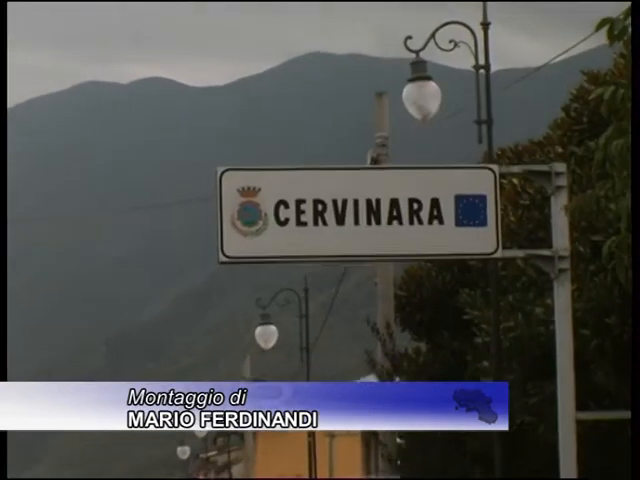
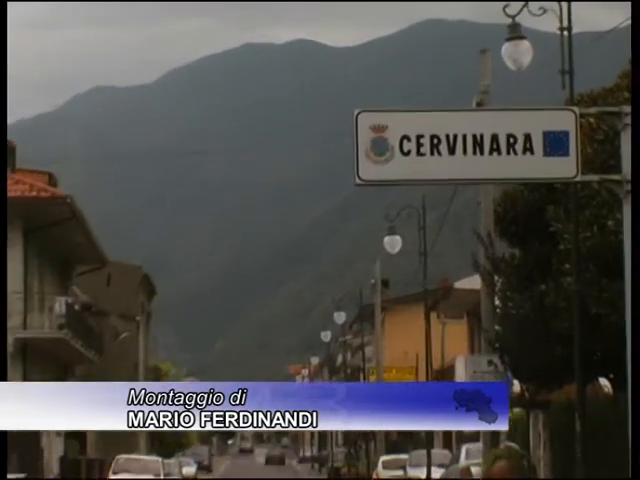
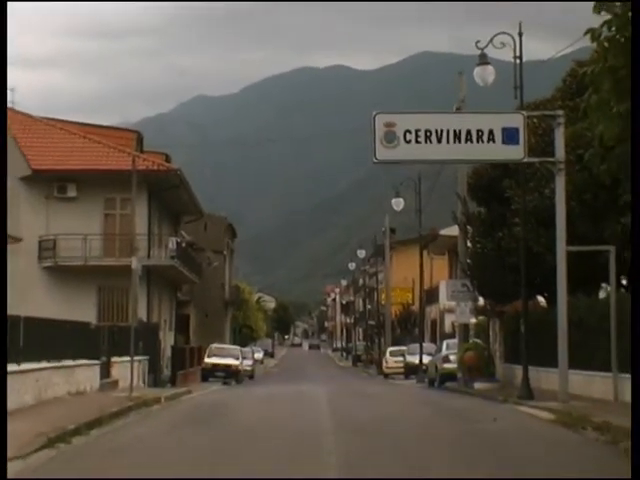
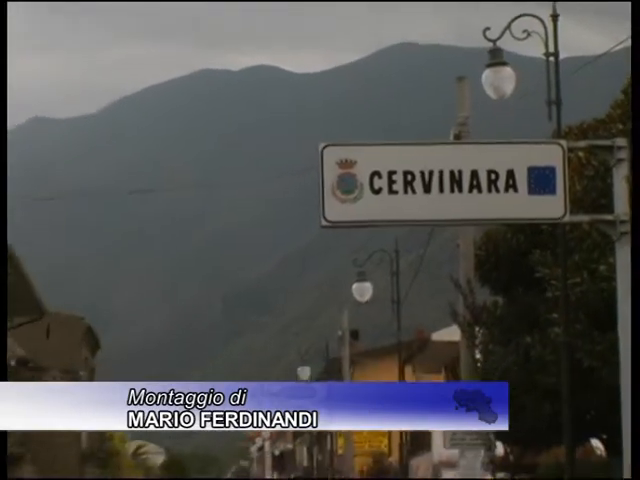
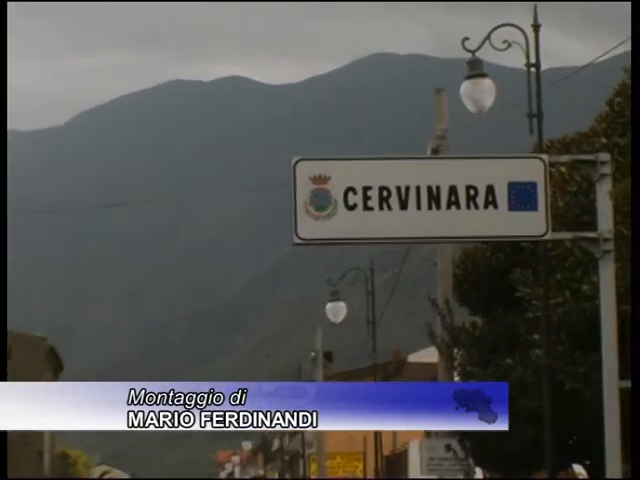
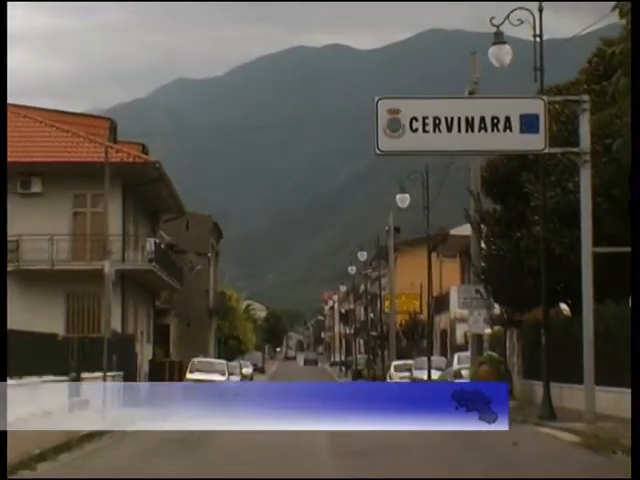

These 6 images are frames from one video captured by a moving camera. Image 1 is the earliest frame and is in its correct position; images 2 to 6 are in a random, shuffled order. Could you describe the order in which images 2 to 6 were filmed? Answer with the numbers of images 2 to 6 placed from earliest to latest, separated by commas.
5, 4, 2, 6, 3
